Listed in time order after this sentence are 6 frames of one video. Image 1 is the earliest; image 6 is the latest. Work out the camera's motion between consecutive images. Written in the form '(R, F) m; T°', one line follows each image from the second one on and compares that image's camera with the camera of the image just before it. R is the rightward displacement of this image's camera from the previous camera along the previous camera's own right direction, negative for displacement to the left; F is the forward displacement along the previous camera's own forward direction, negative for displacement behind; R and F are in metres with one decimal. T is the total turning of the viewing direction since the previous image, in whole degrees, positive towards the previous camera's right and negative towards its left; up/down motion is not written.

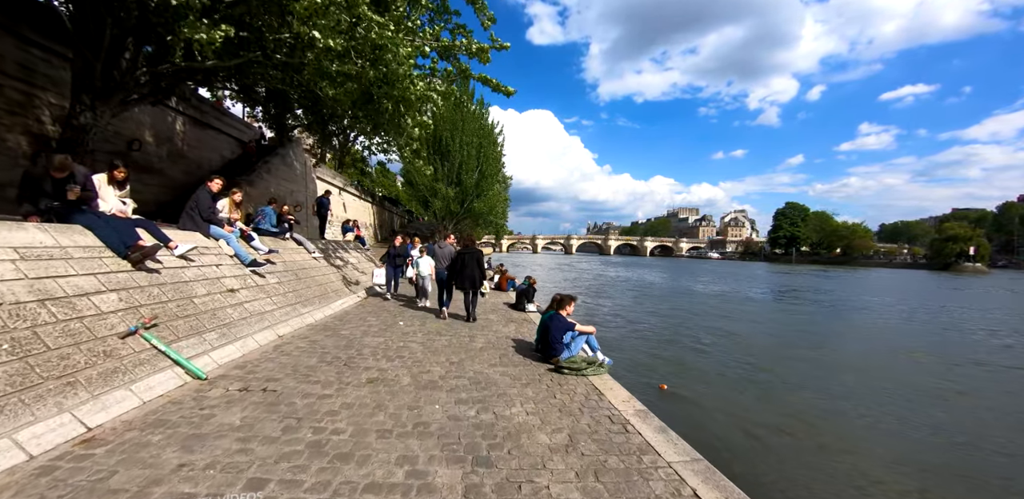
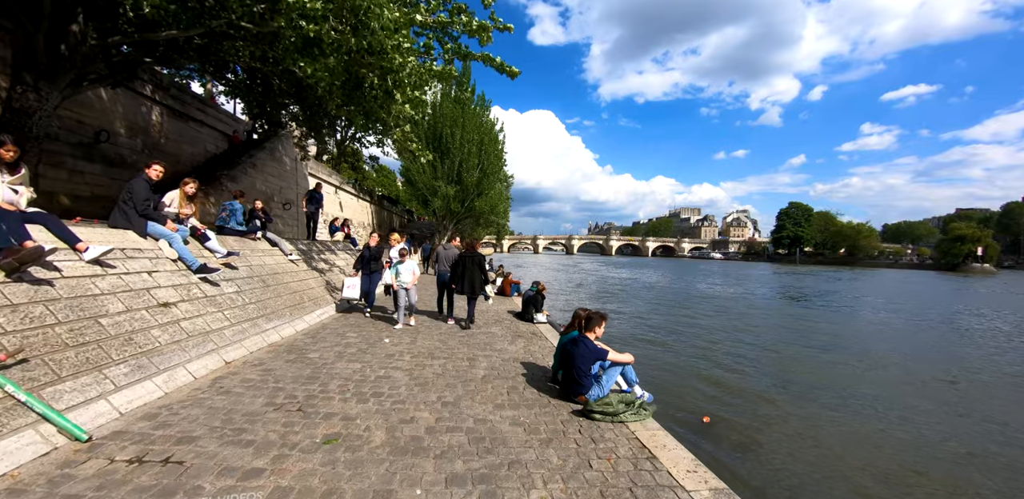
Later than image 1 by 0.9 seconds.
(-0.1, +1.0) m; 0°
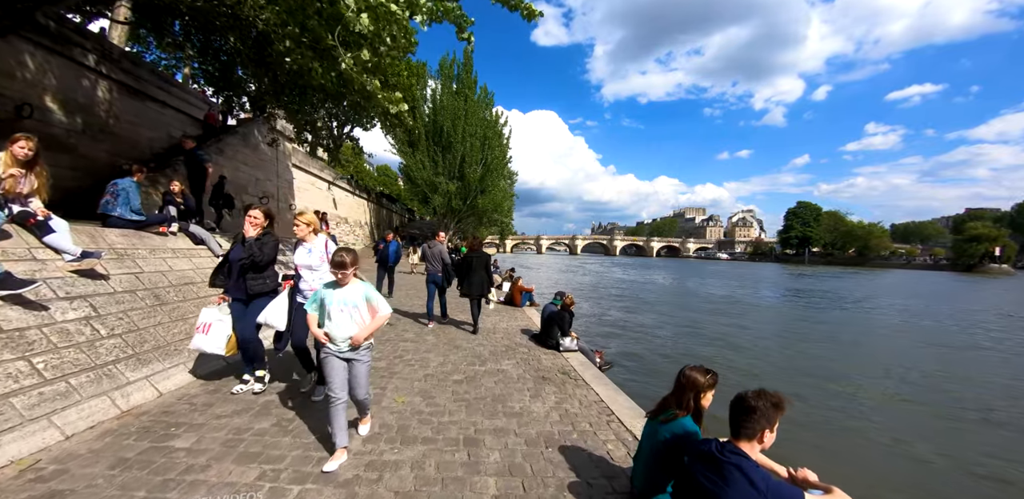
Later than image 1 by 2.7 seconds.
(-0.2, +1.9) m; 0°
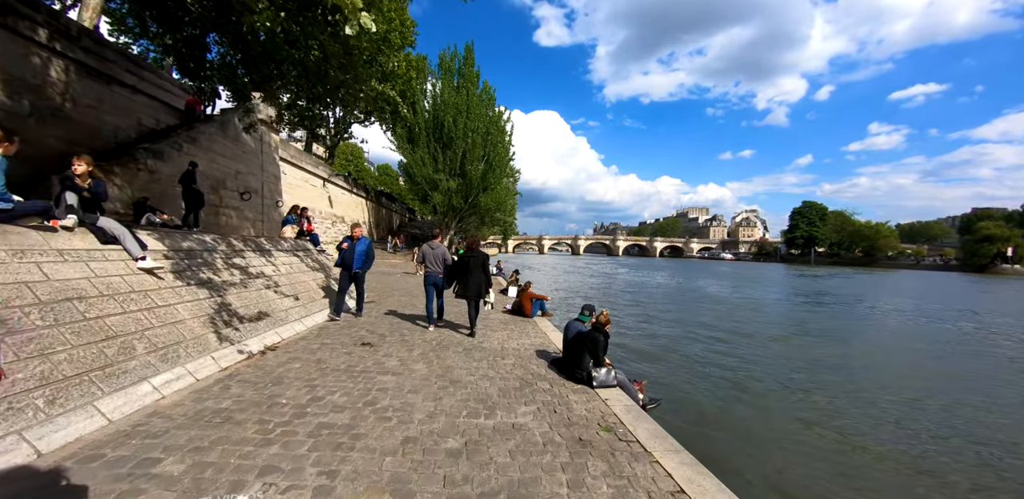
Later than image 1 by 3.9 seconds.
(-0.1, +1.2) m; 0°
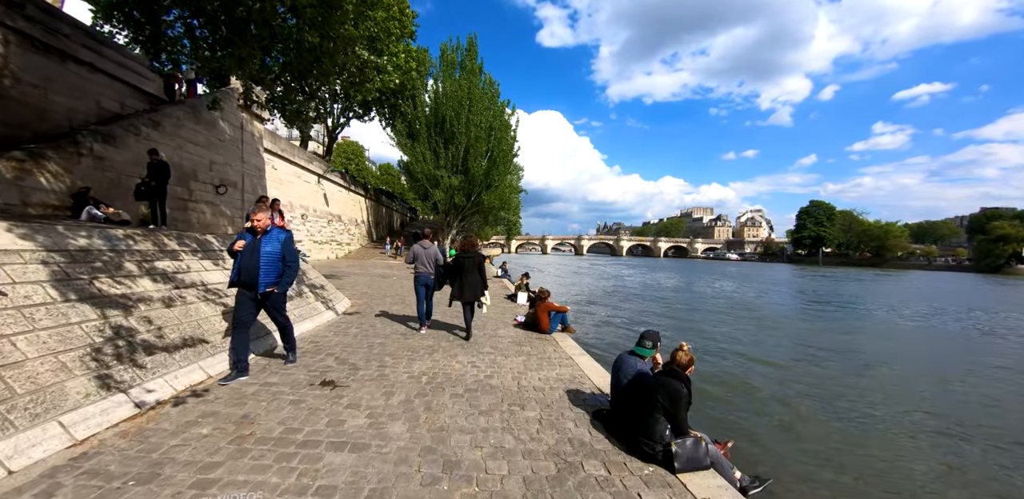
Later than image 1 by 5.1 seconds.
(-0.2, +1.3) m; 0°
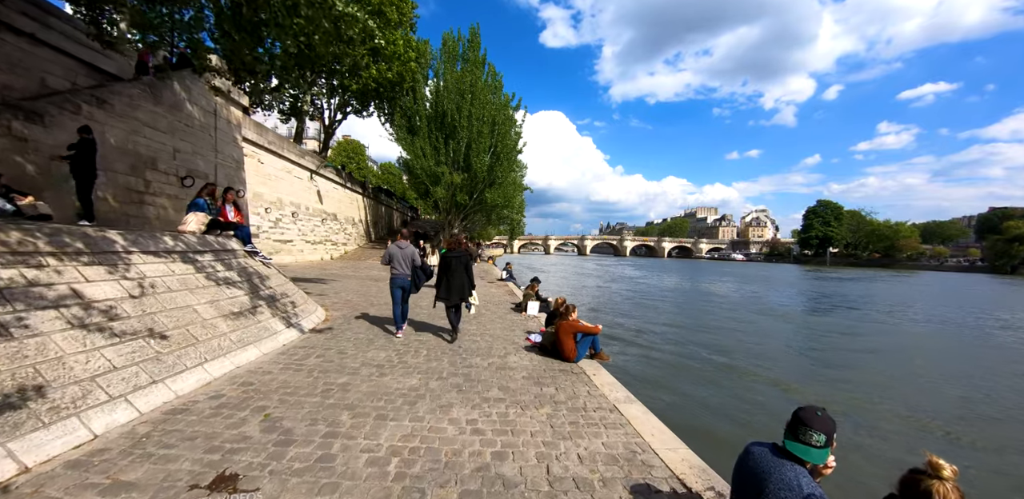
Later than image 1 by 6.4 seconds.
(-0.1, +1.3) m; 0°
